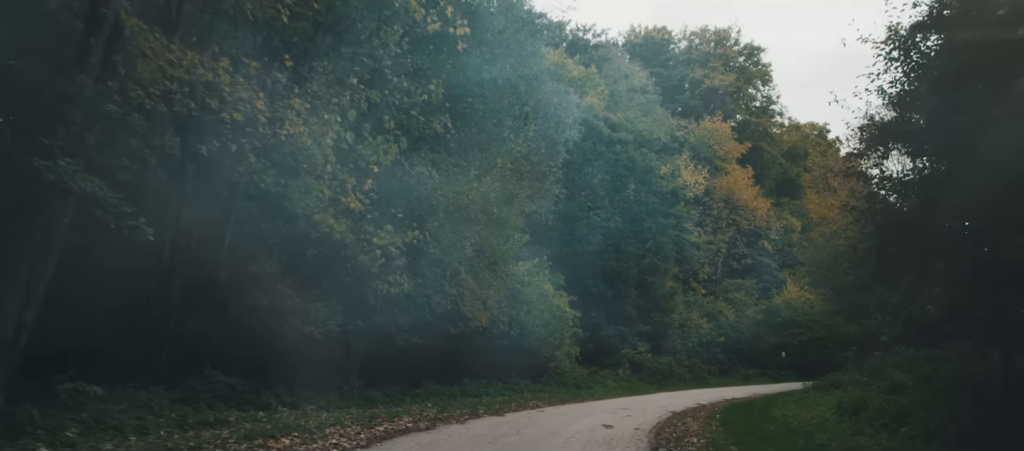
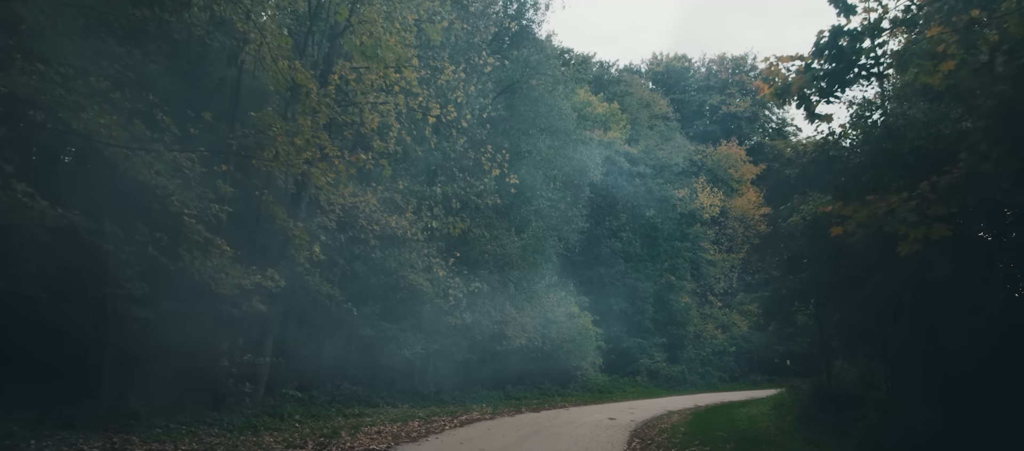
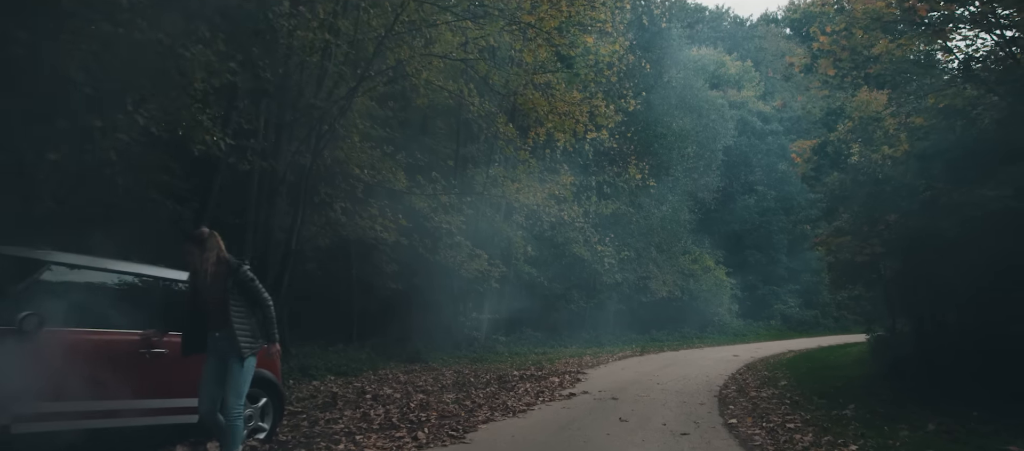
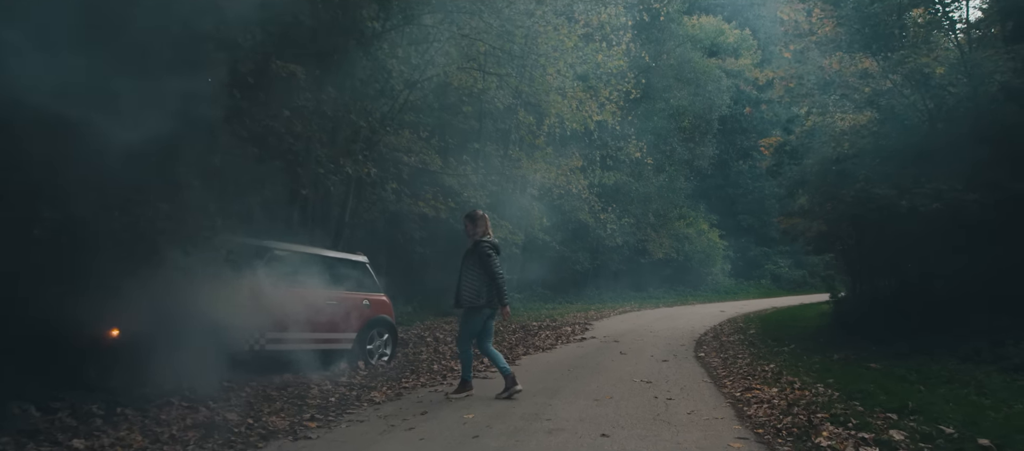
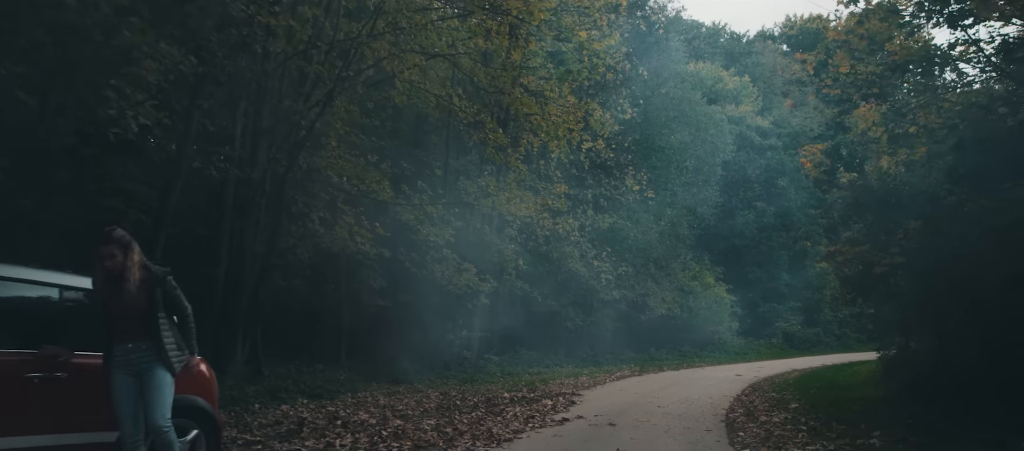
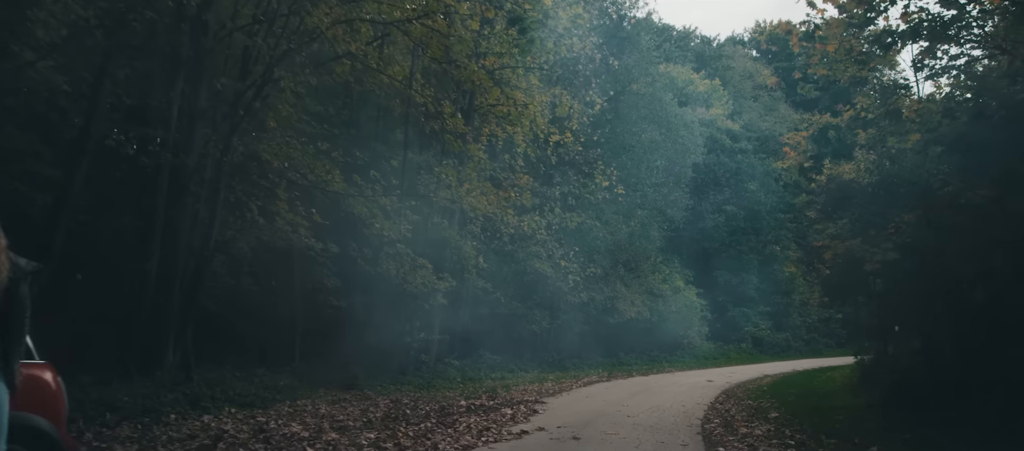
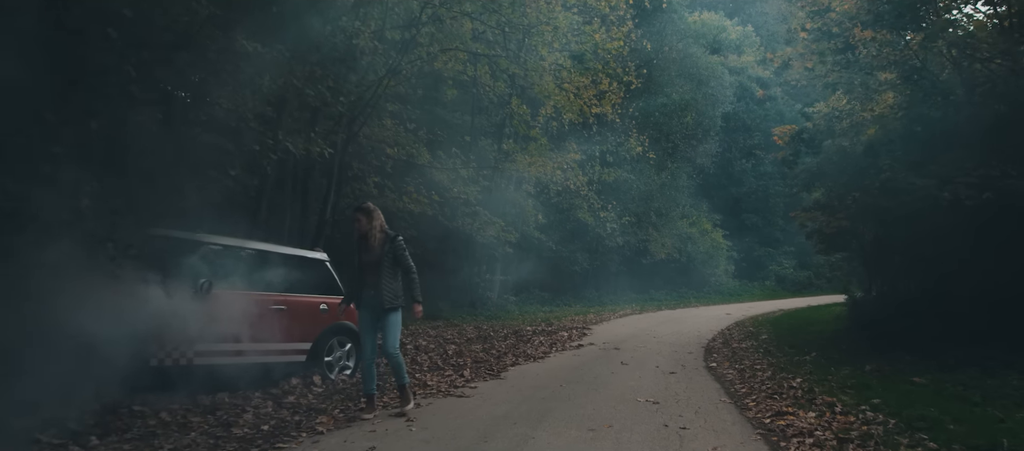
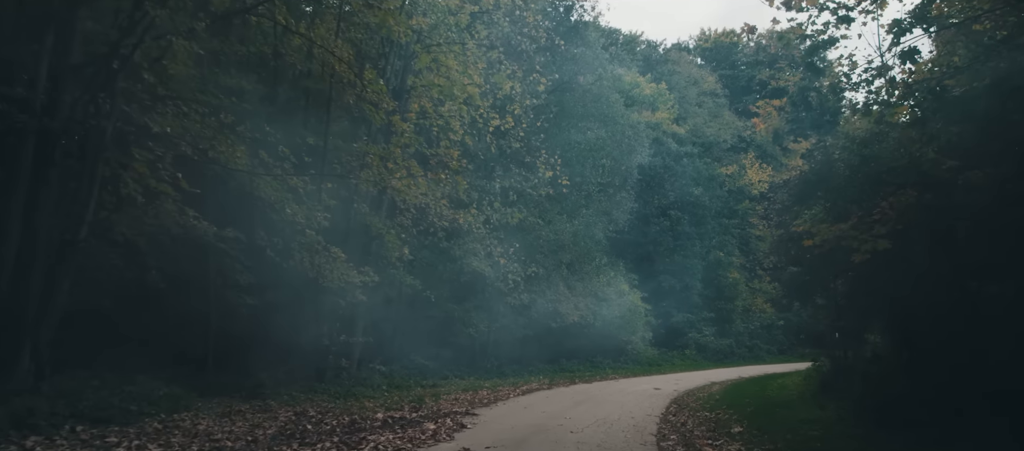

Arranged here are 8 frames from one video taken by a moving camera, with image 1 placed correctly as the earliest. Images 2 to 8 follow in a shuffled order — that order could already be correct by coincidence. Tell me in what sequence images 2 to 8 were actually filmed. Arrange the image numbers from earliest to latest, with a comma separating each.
2, 8, 6, 5, 3, 7, 4
